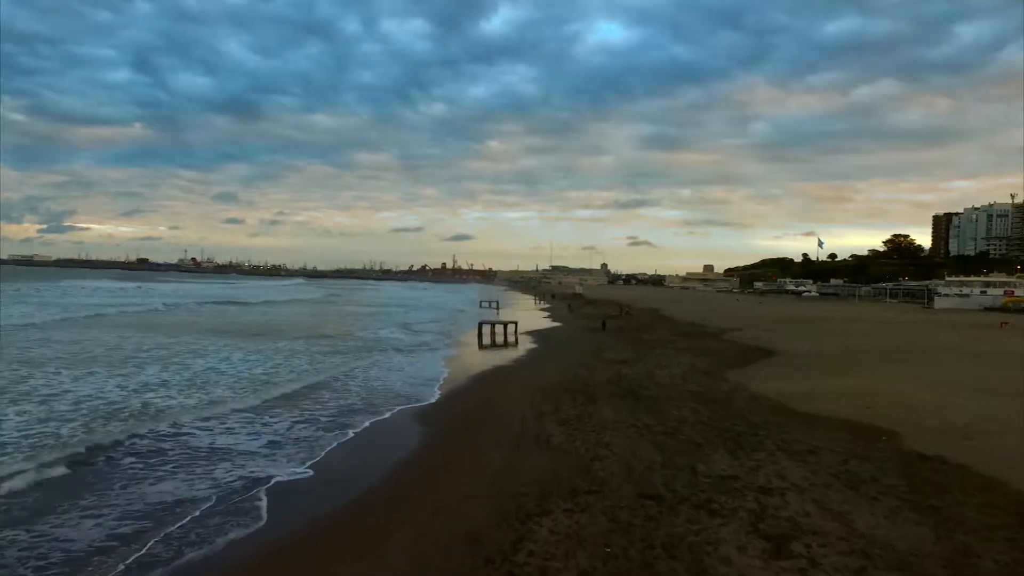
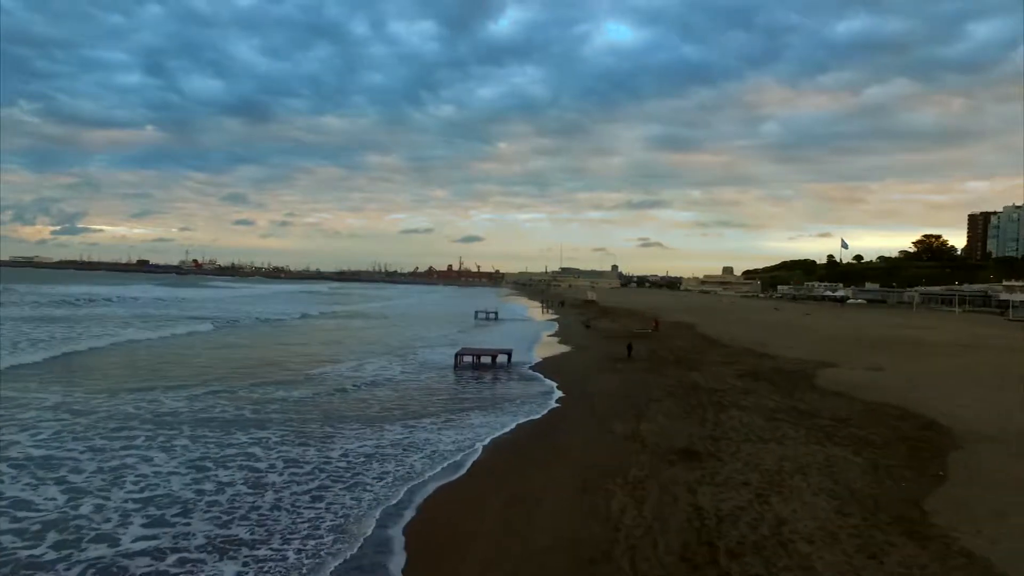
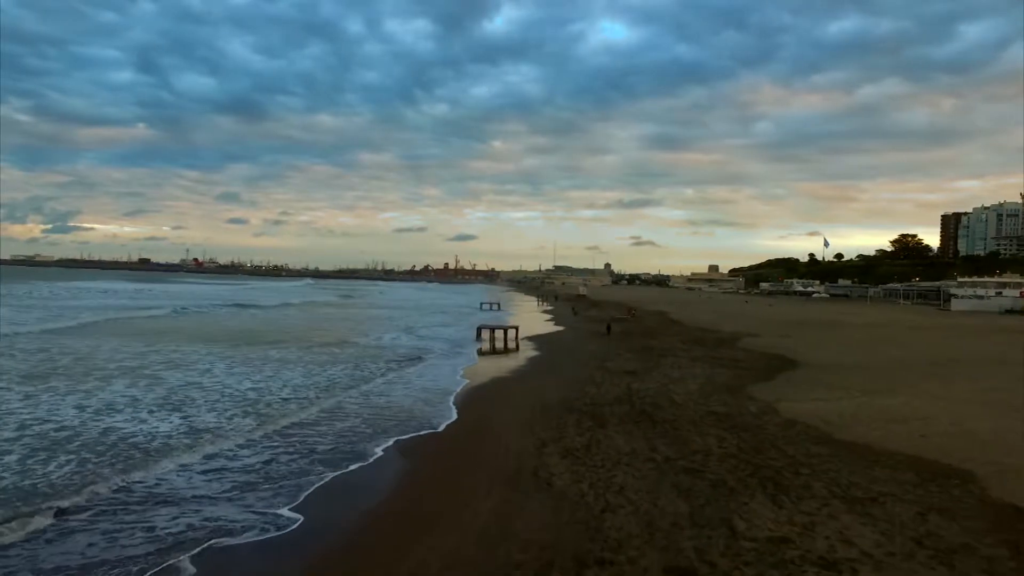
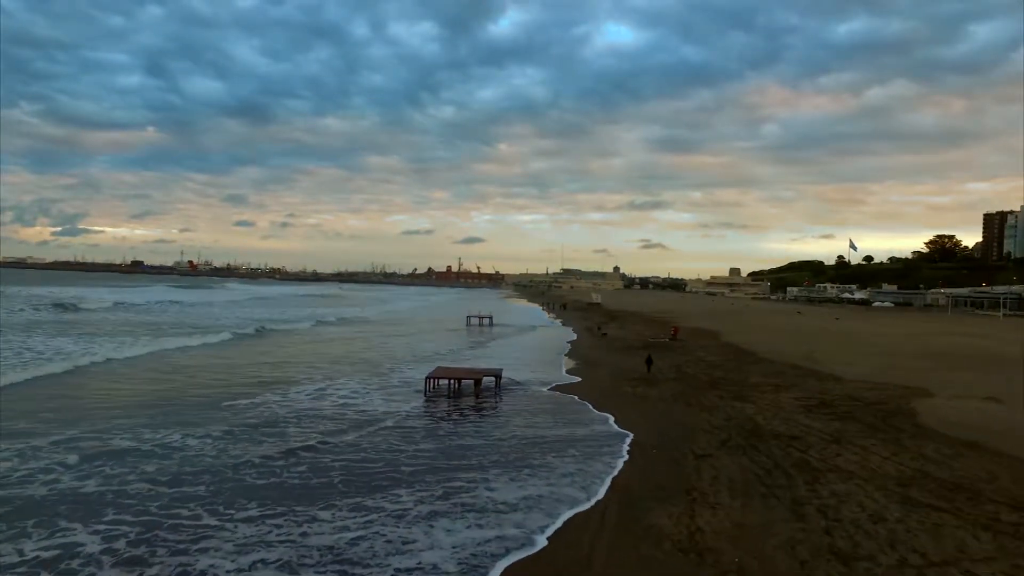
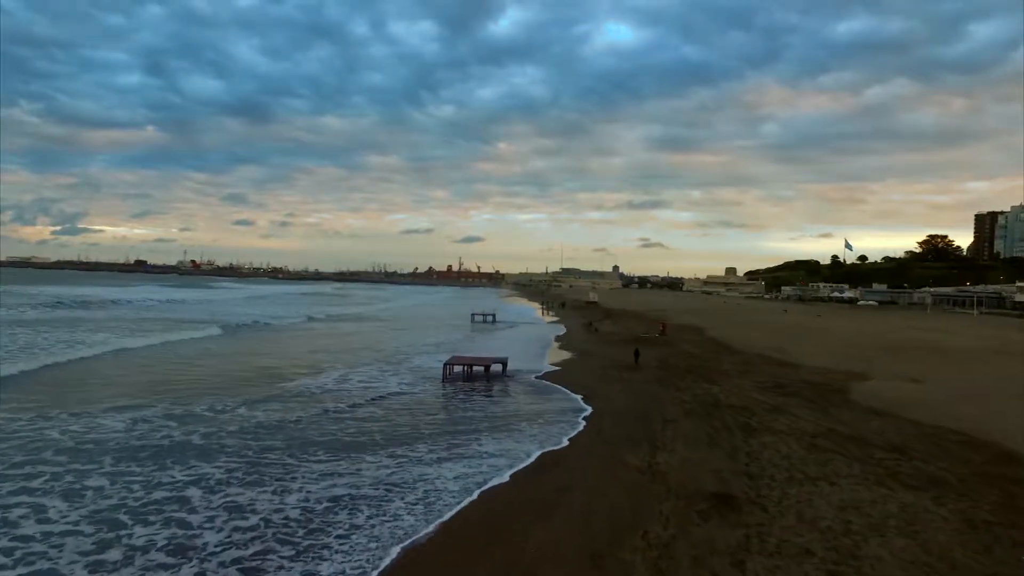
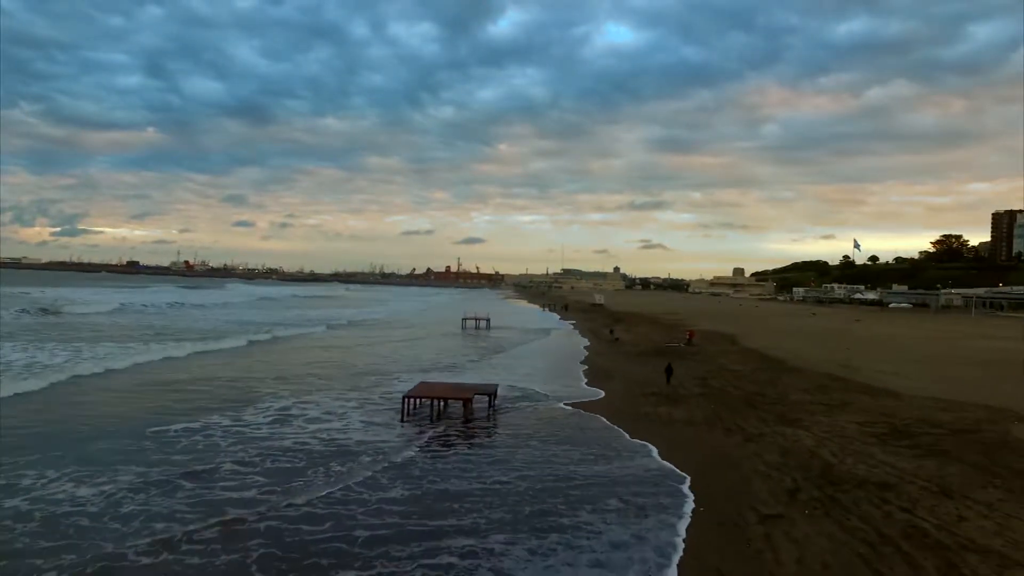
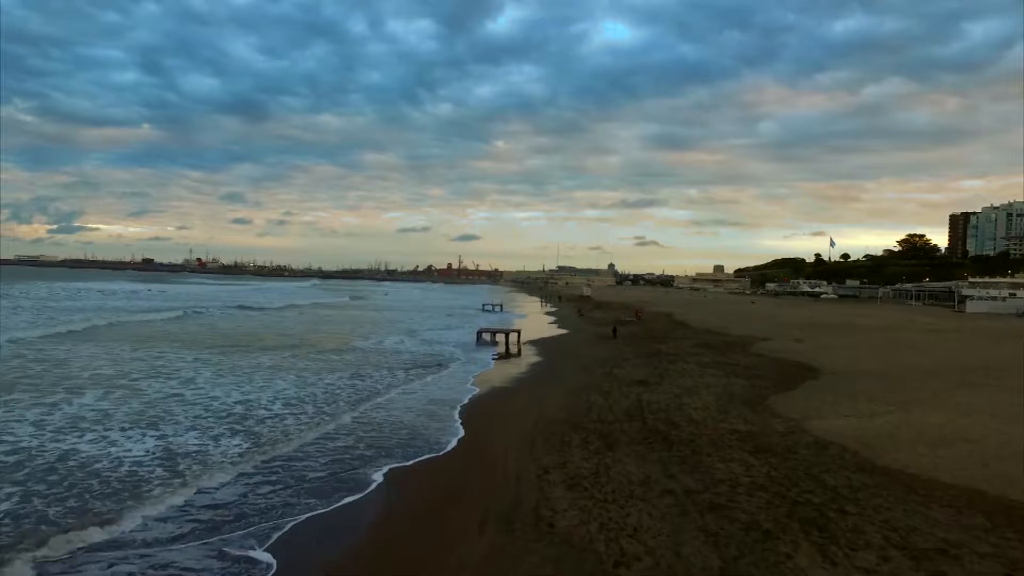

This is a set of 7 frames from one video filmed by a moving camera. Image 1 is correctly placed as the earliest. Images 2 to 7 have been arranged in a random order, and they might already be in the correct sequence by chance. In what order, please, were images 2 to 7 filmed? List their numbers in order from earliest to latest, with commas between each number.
3, 7, 2, 5, 4, 6
